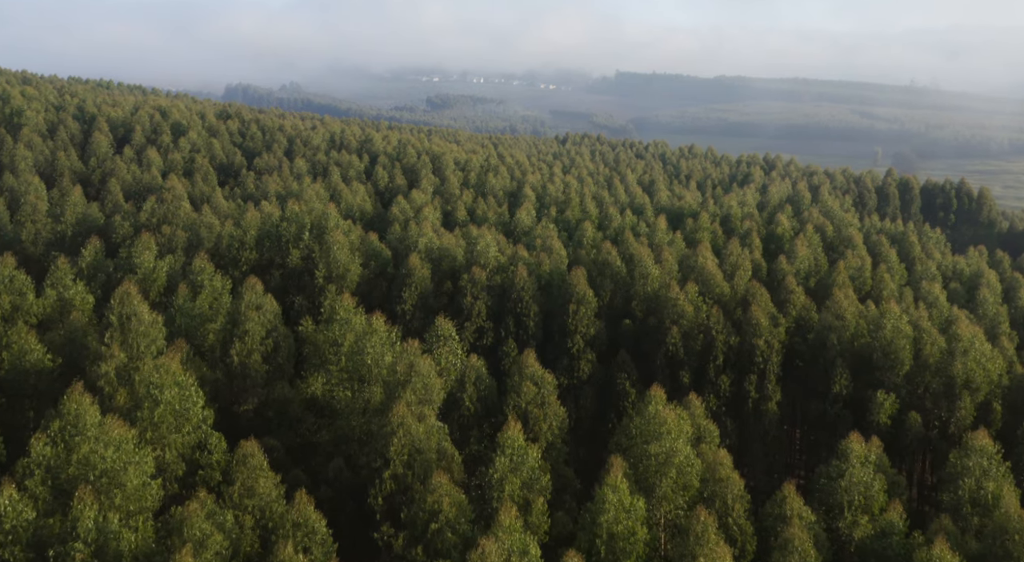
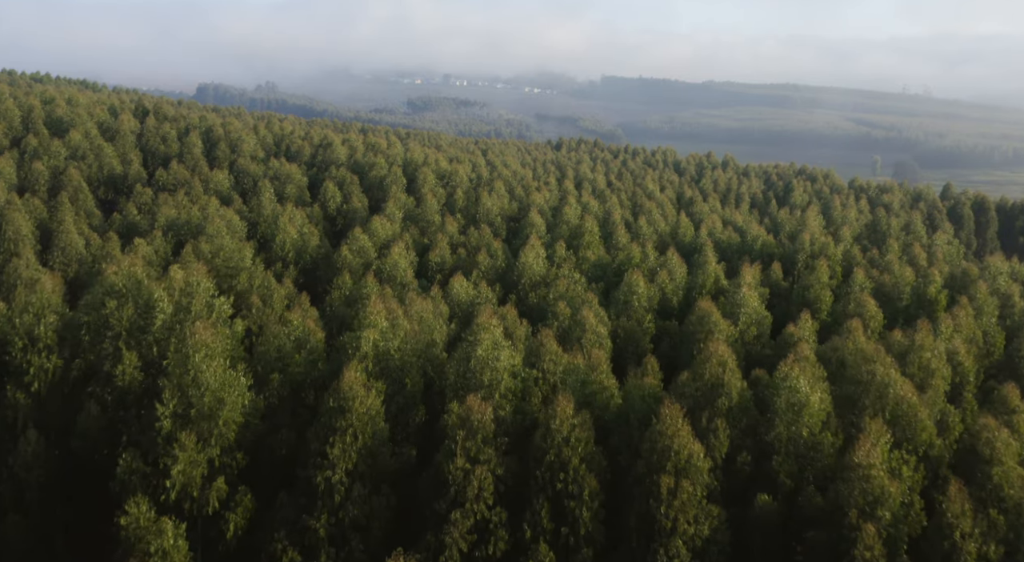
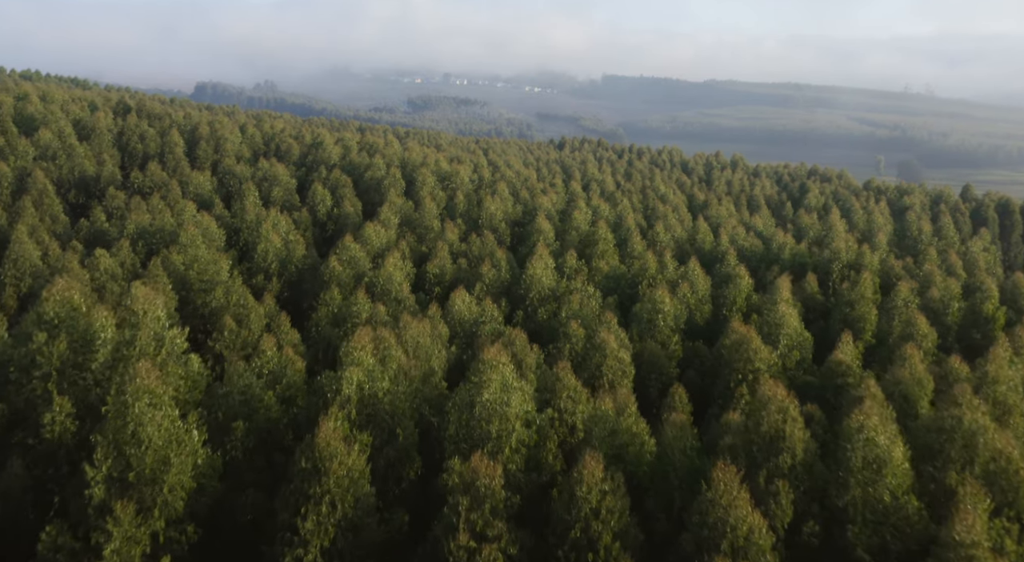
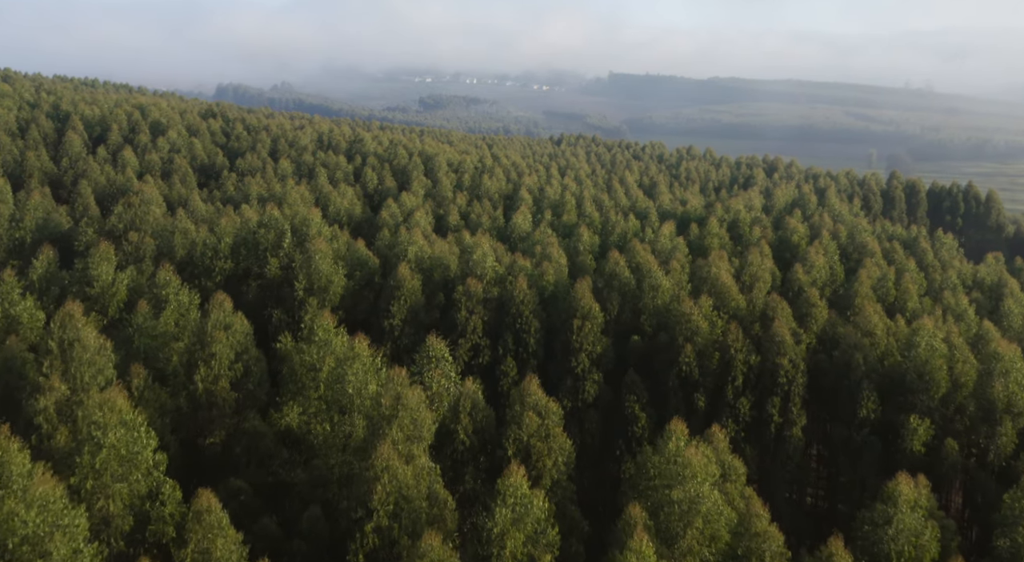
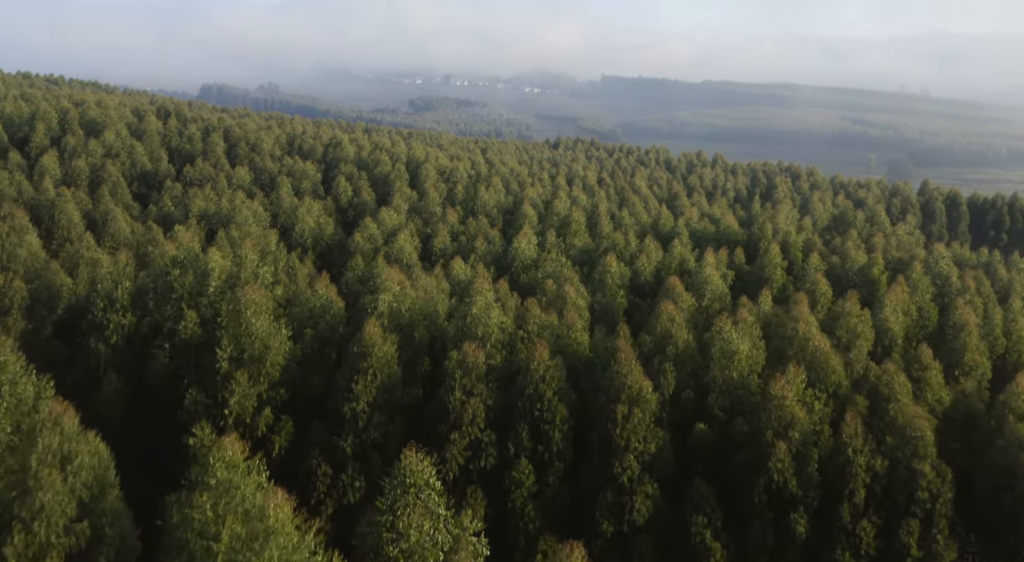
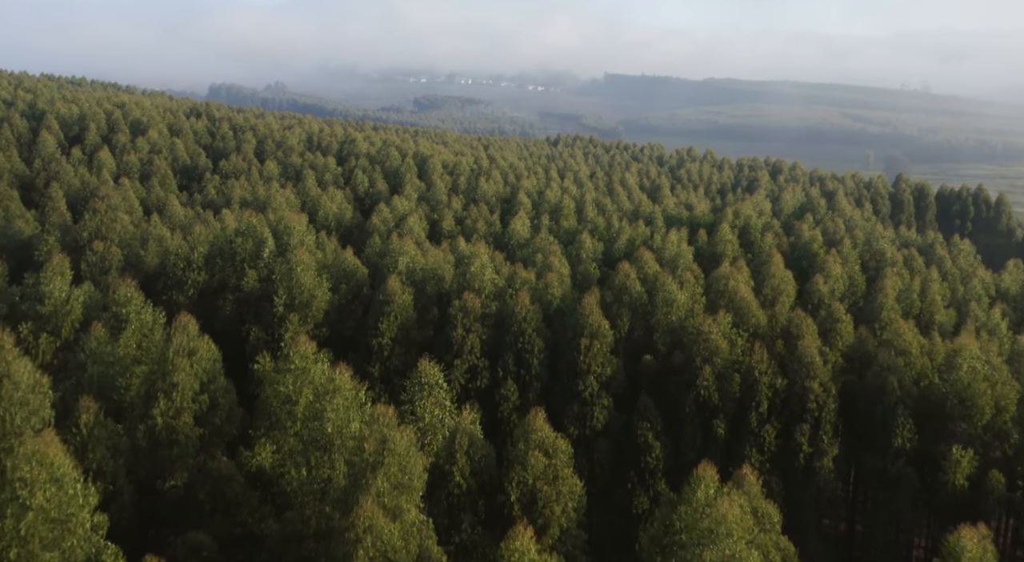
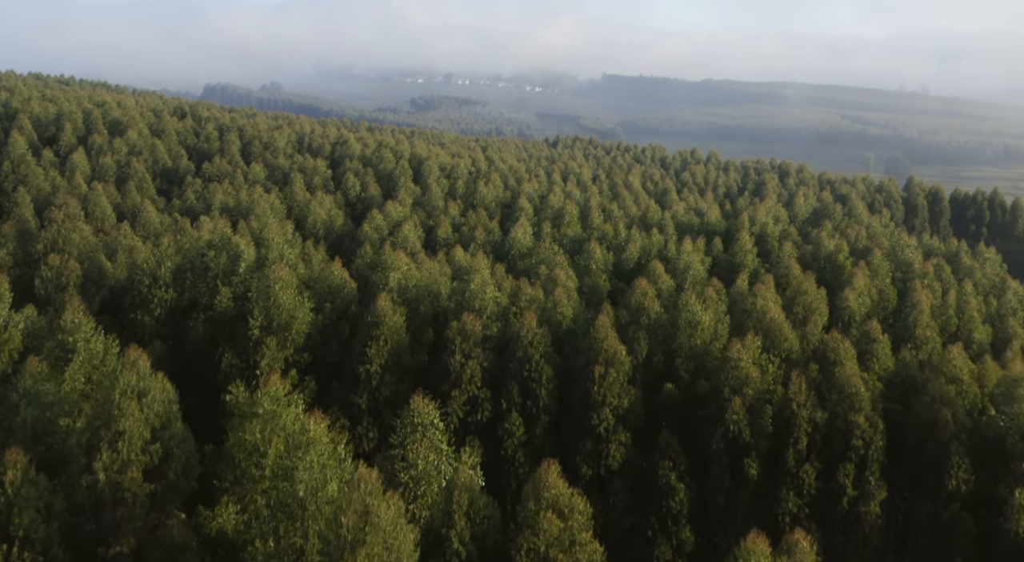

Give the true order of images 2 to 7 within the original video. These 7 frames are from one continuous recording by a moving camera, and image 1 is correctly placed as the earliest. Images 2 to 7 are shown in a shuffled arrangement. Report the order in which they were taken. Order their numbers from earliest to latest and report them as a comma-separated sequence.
4, 6, 7, 5, 2, 3
